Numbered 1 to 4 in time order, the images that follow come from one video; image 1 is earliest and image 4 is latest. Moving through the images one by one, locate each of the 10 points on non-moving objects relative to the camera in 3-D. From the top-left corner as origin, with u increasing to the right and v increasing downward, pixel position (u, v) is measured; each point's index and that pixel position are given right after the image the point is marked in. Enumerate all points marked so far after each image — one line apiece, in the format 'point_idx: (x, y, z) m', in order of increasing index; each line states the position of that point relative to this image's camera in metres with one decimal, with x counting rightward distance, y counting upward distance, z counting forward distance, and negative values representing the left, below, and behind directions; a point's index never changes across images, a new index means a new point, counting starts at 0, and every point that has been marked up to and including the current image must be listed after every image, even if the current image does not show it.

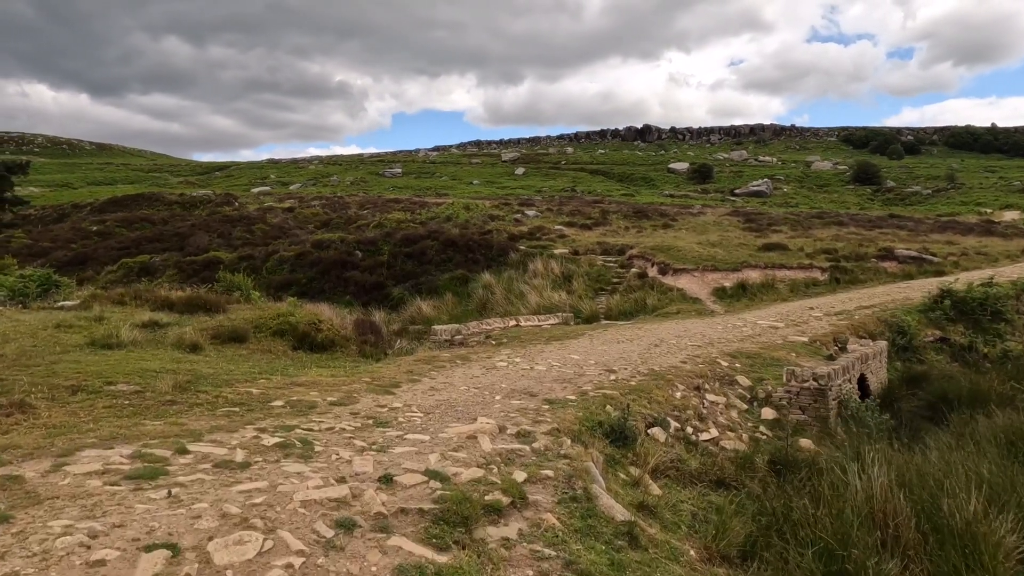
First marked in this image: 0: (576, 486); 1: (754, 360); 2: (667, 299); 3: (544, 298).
0: (+0.5, -1.4, +4.7) m
1: (+4.0, -1.2, +10.8) m
2: (+4.3, -0.3, +18.7) m
3: (+0.9, -0.3, +18.7) m
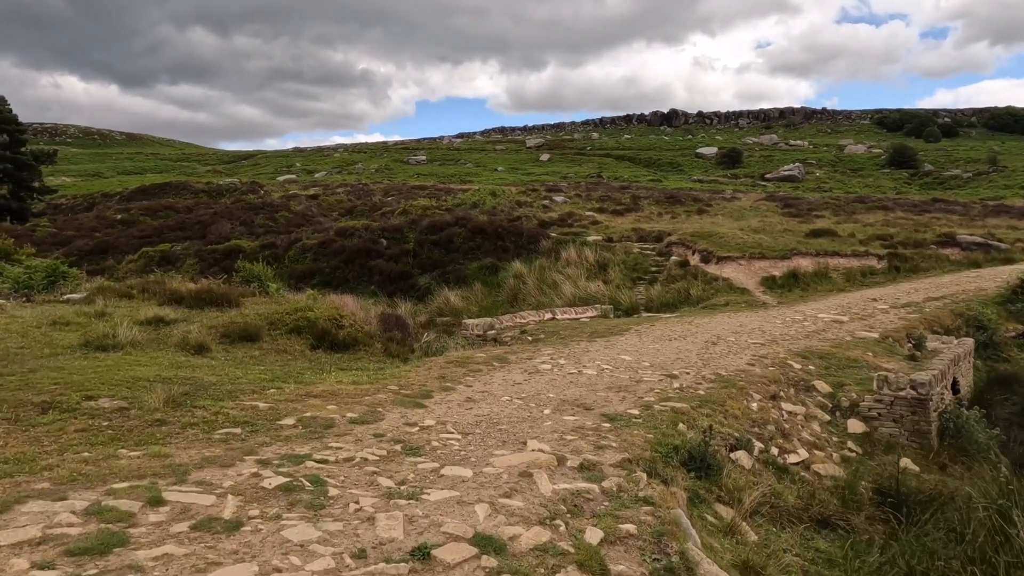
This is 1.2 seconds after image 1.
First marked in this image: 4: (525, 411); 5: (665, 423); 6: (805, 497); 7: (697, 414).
0: (+0.8, -1.4, +3.6) m
1: (+4.6, -1.1, +9.5) m
2: (+5.2, 0.0, +17.3) m
3: (+1.8, 0.0, +17.6) m
4: (+0.1, -1.2, +6.2) m
5: (+1.4, -1.2, +5.9) m
6: (+2.4, -1.7, +5.4) m
7: (+1.8, -1.2, +6.4) m
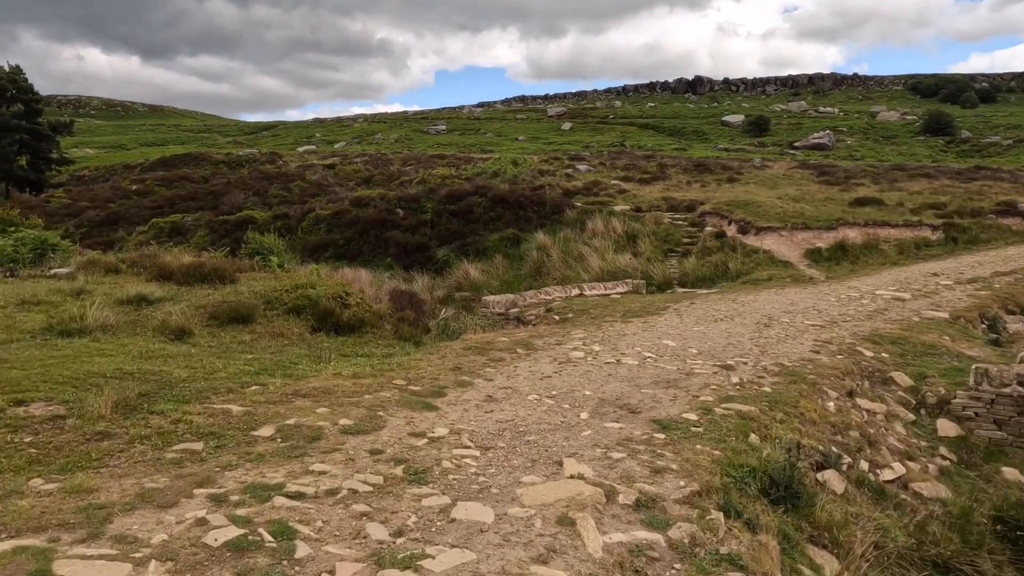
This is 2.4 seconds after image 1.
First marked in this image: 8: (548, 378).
0: (+1.0, -1.4, +2.5) m
1: (+4.9, -0.7, +8.3) m
2: (+5.8, +0.6, +16.0) m
3: (+2.4, +0.7, +16.3) m
4: (+0.3, -1.0, +5.1) m
5: (+1.6, -1.0, +4.8) m
6: (+2.6, -1.6, +4.3) m
7: (+2.0, -1.0, +5.2) m
8: (+0.3, -0.8, +6.2) m
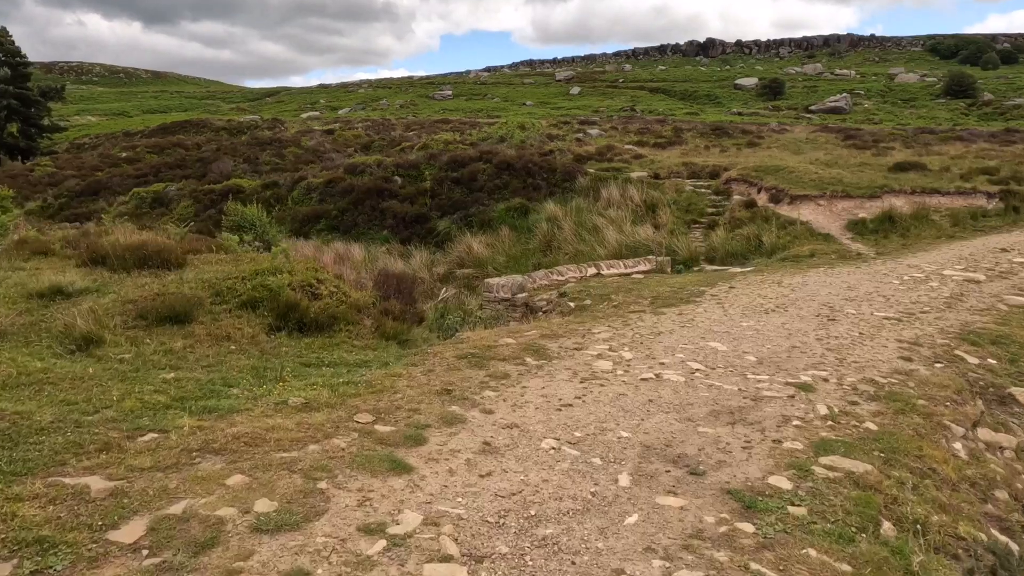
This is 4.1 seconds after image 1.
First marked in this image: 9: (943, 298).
0: (+1.0, -1.5, +0.9) m
1: (+5.0, -0.6, +6.6) m
2: (+6.0, +1.1, +14.3) m
3: (+2.5, +1.2, +14.6) m
4: (+0.4, -1.0, +3.5) m
5: (+1.6, -1.1, +3.1) m
6: (+2.6, -1.6, +2.7) m
7: (+2.0, -1.0, +3.6) m
8: (+0.4, -0.8, +4.6) m
9: (+5.8, -0.1, +8.9) m
